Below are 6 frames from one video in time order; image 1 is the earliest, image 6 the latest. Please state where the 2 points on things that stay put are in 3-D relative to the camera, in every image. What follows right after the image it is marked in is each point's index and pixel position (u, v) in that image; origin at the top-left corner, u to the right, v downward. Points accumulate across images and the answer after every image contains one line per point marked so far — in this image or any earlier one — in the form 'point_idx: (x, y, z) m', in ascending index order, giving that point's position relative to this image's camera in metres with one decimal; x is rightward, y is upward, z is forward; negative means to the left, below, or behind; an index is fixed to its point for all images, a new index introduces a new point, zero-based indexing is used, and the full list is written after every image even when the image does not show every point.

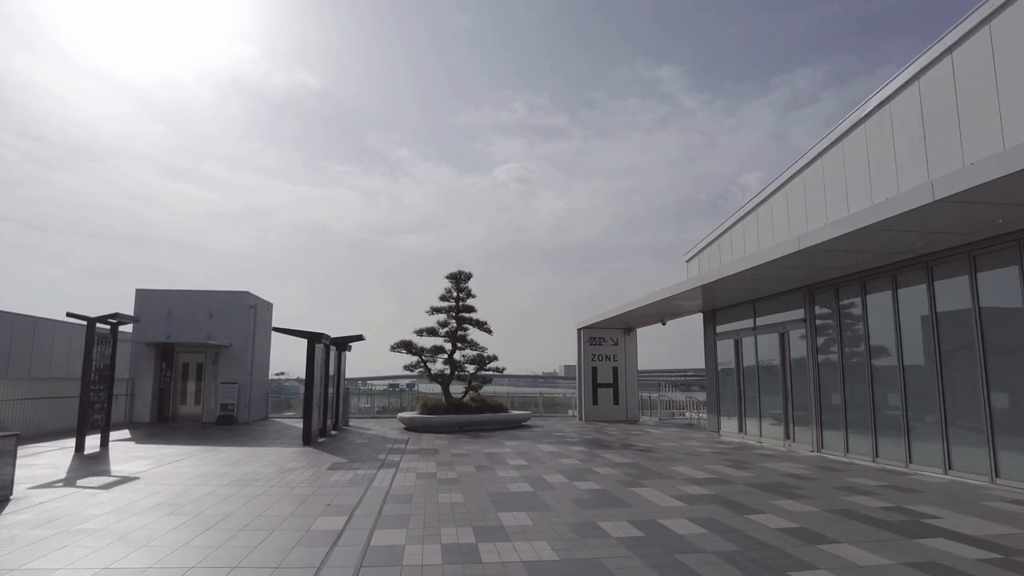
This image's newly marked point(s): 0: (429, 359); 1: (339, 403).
0: (-2.5, -2.1, +19.5) m
1: (-4.8, -3.1, +17.9) m
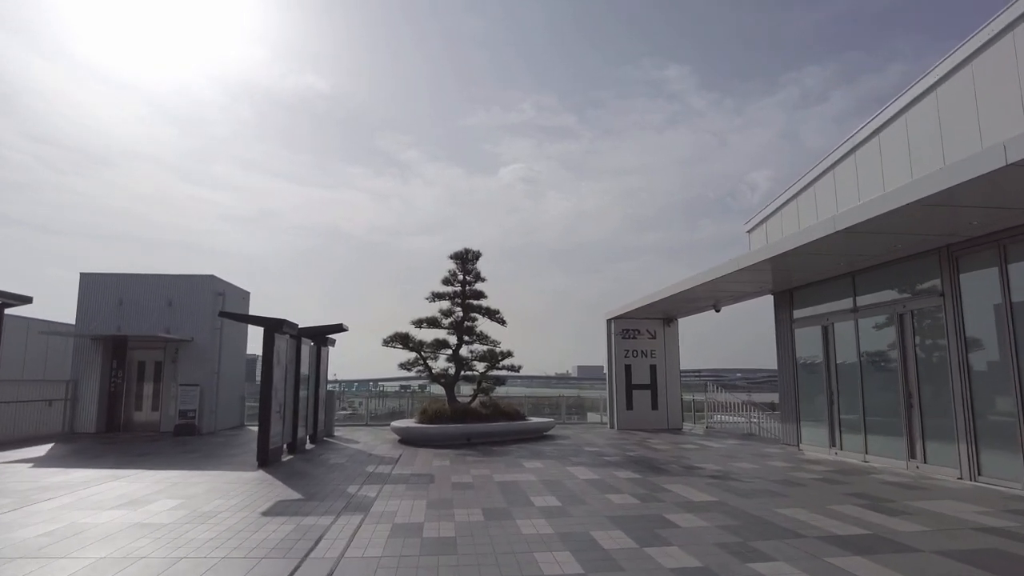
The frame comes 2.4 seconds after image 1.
0: (-2.0, -1.7, +16.1) m
1: (-4.3, -2.7, +14.5) m
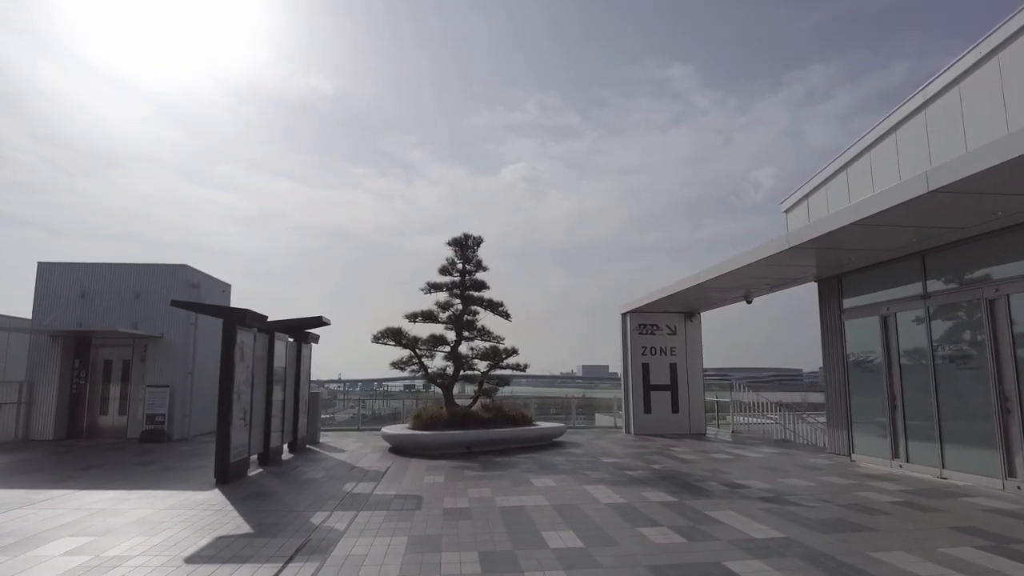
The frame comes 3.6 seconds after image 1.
0: (-1.9, -1.5, +14.4) m
1: (-4.2, -2.5, +12.9) m
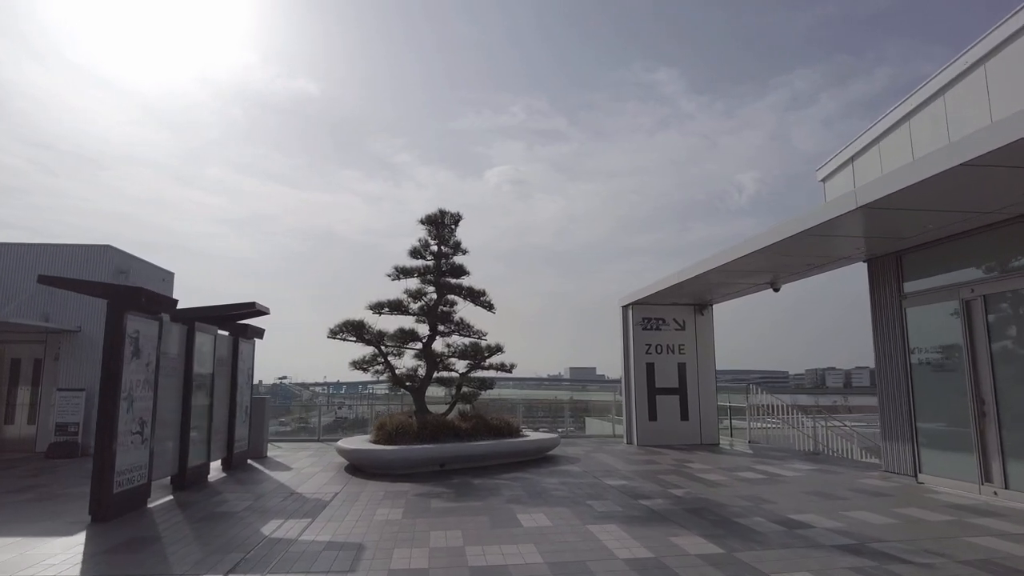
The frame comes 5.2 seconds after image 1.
0: (-2.2, -1.2, +12.2) m
1: (-4.5, -2.2, +10.6) m
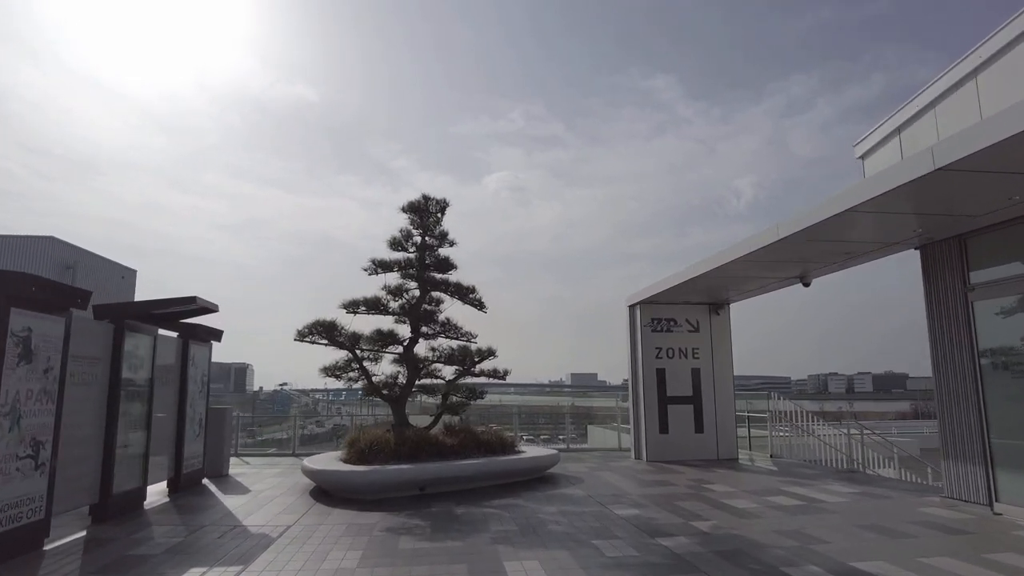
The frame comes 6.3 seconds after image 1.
0: (-2.4, -1.1, +10.7) m
1: (-4.6, -2.1, +9.1) m
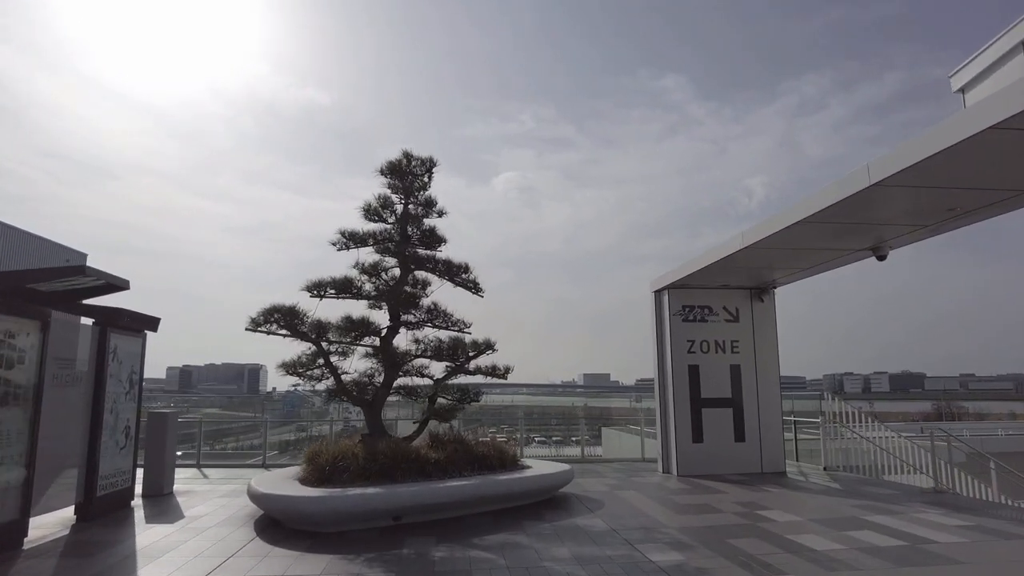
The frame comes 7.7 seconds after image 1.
0: (-2.3, -0.8, +8.8) m
1: (-4.6, -1.8, +7.2) m
